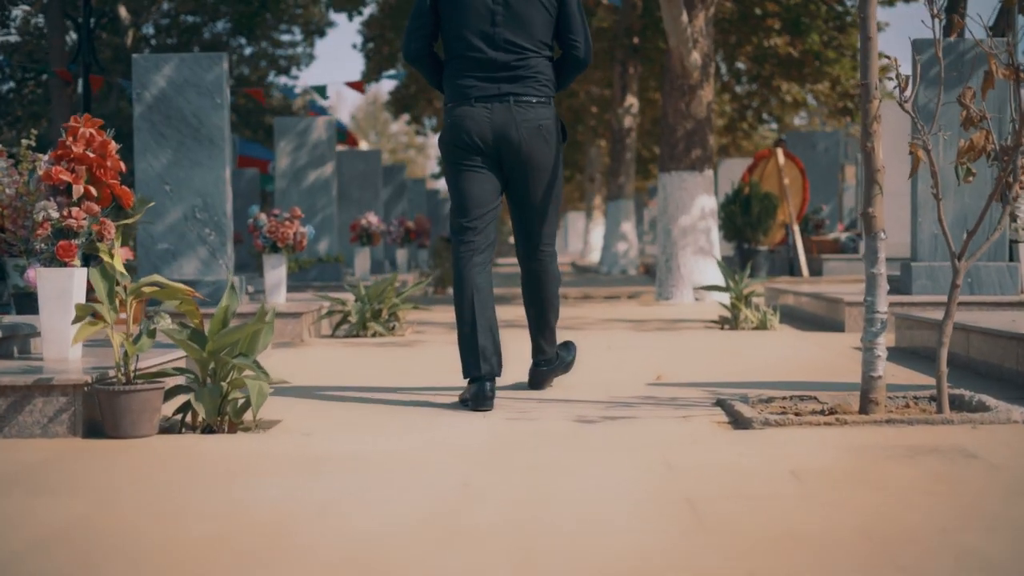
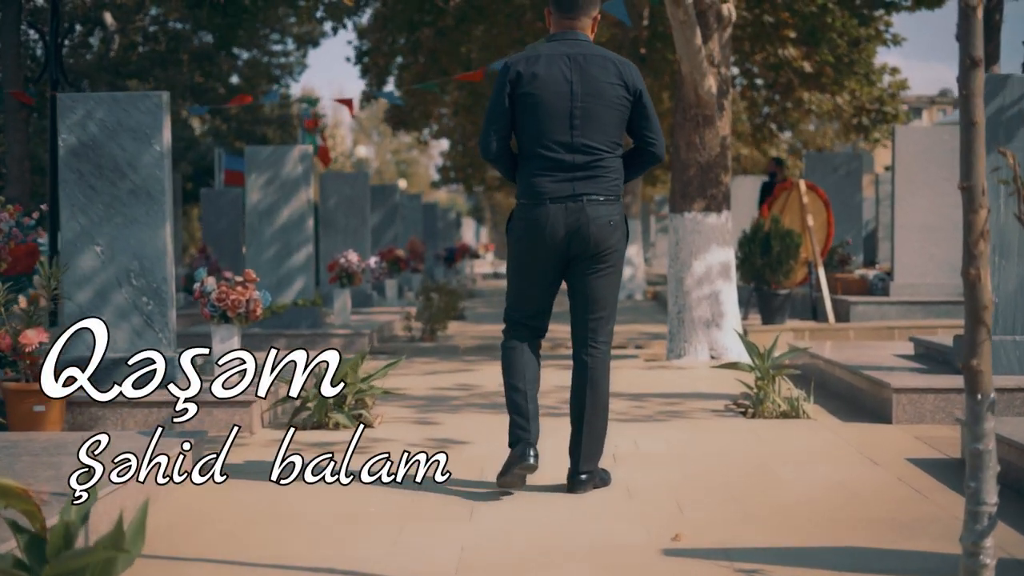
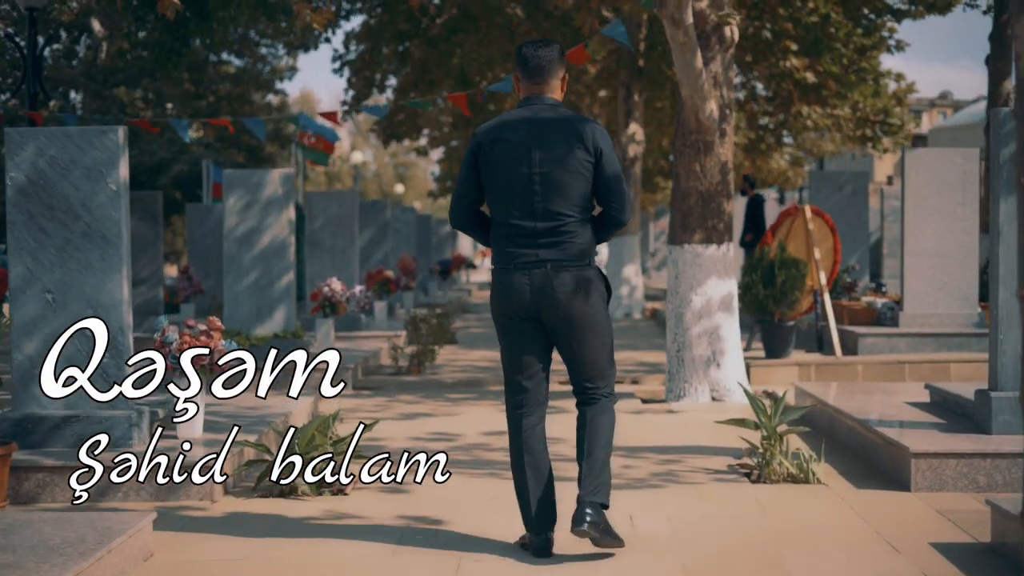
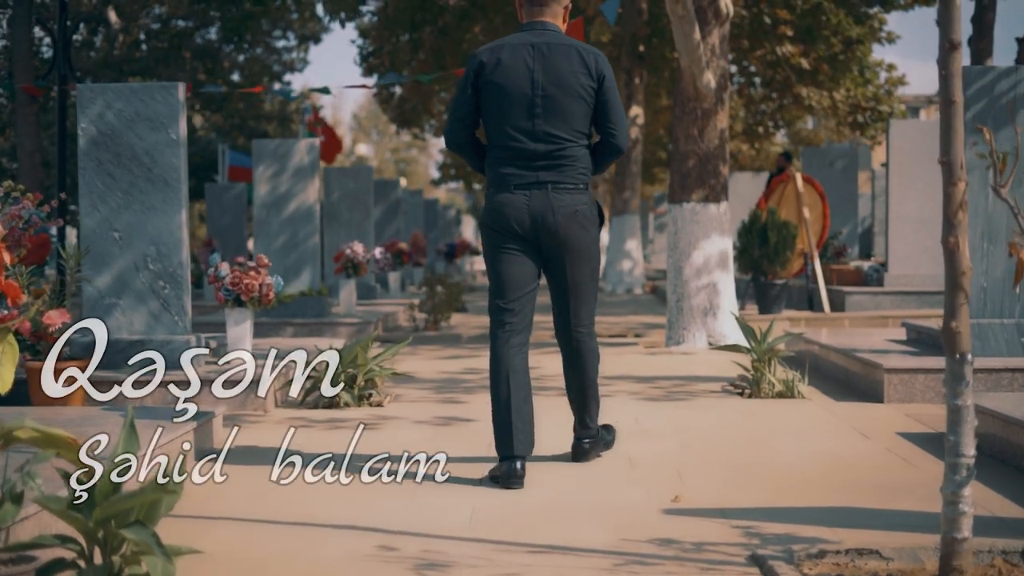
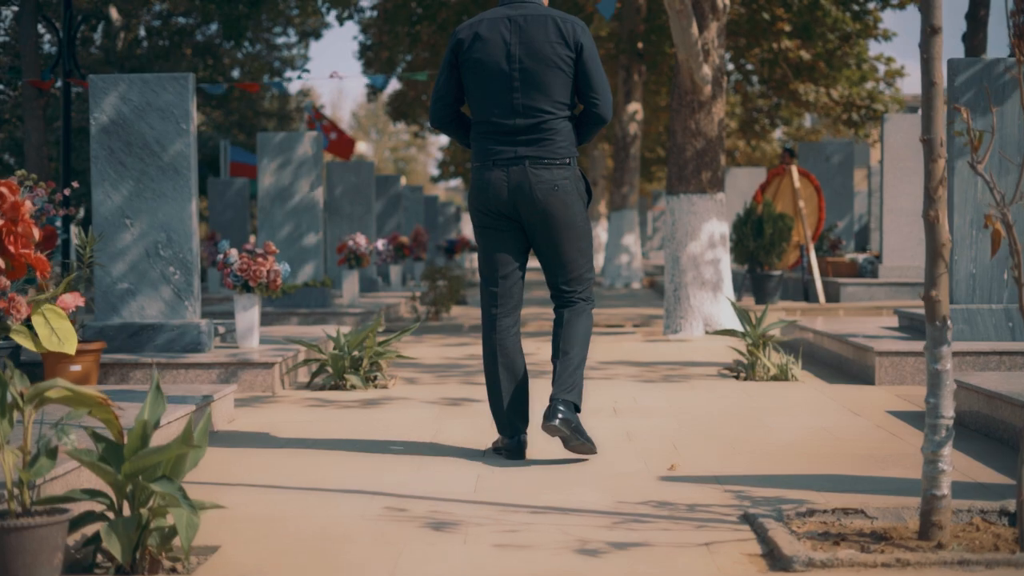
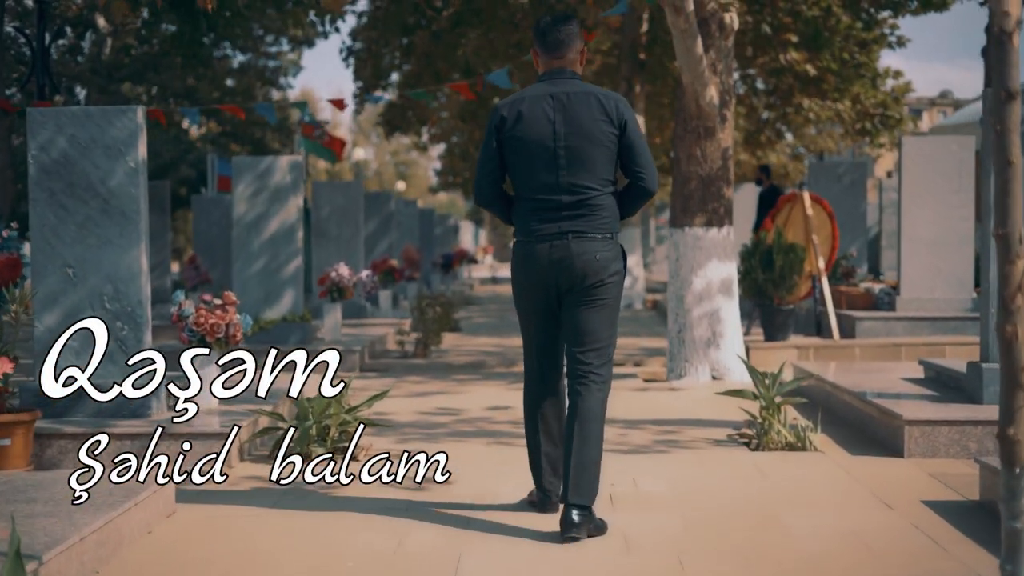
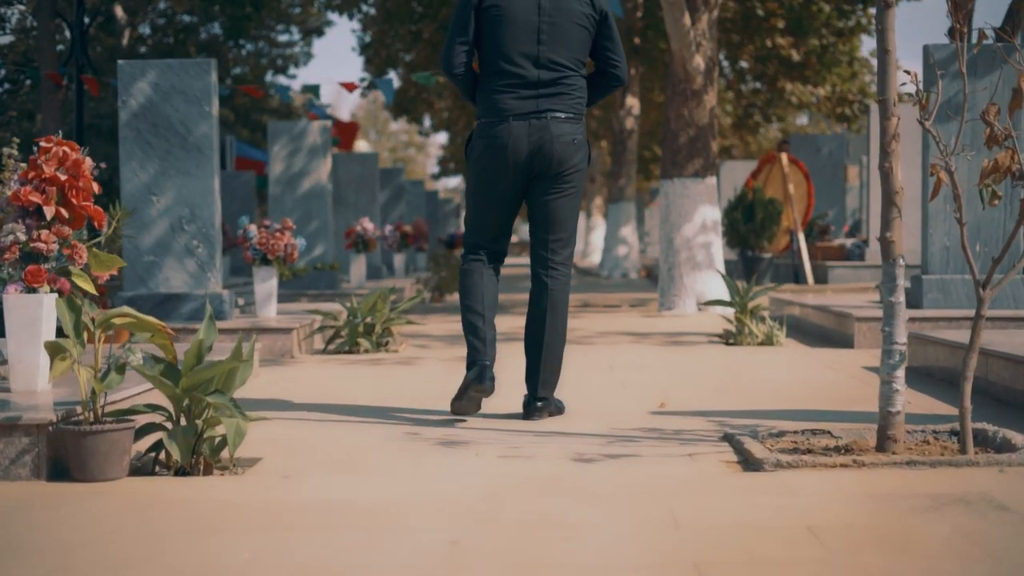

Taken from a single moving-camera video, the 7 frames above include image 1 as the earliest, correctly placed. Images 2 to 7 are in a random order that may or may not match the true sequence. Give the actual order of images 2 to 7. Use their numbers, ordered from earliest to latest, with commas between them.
7, 5, 4, 2, 6, 3
